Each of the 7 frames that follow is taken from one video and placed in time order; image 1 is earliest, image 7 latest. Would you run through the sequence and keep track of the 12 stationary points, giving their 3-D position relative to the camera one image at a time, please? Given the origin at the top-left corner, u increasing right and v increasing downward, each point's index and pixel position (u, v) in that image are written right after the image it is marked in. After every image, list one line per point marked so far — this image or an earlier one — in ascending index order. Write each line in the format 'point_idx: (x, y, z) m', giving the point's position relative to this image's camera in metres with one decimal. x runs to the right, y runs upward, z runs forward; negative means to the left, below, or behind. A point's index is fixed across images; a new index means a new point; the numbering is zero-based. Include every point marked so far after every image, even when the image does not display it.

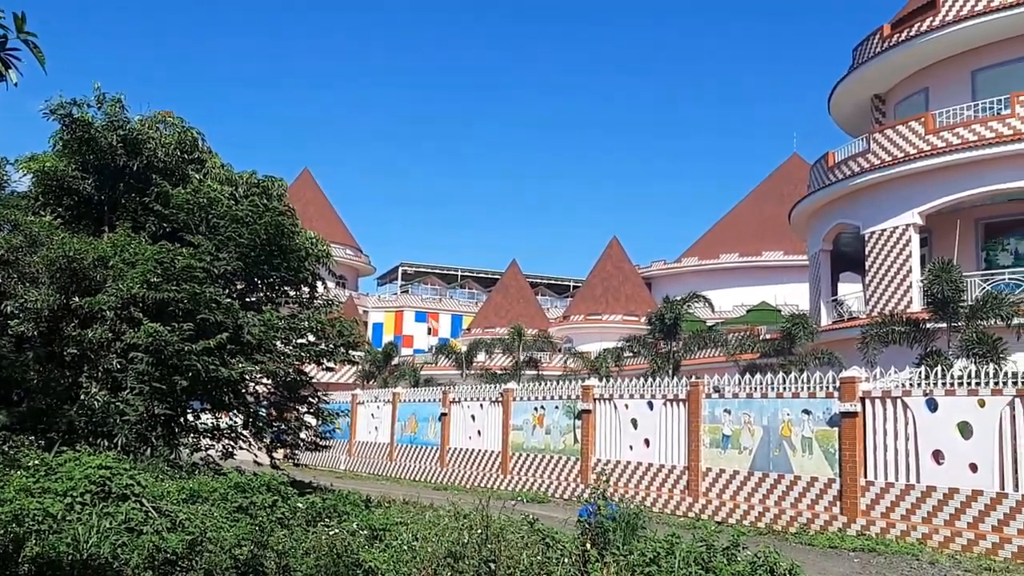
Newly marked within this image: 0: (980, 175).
0: (+10.1, +2.4, +19.7) m
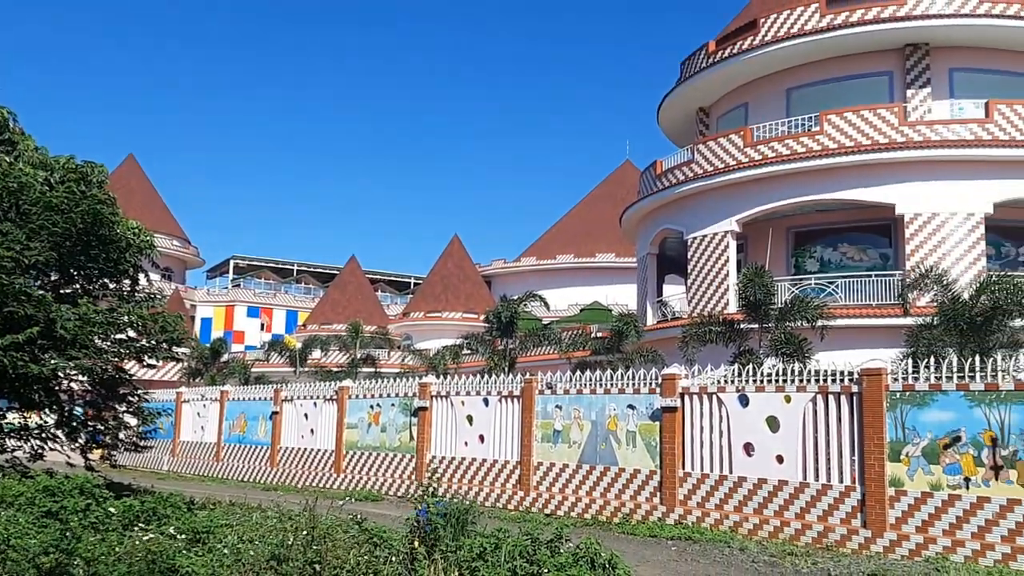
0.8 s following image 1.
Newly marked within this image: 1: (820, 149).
0: (+6.5, +2.3, +21.1) m
1: (+6.9, +3.2, +20.7) m
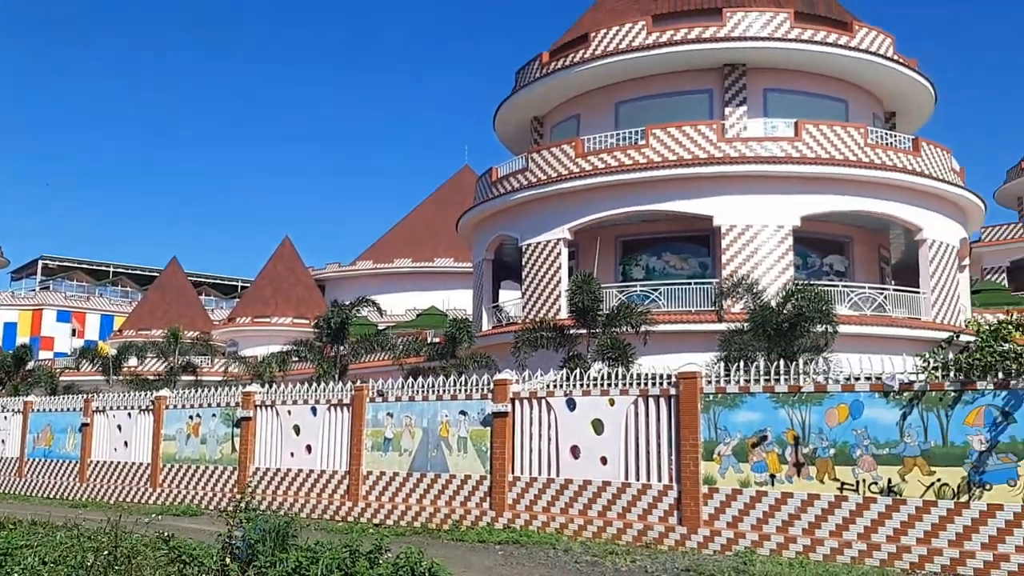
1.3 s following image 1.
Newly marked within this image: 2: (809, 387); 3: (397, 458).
0: (+2.6, +2.2, +21.9) m
1: (+3.1, +3.0, +21.5) m
2: (+4.1, -1.4, +12.3) m
3: (-2.0, -3.0, +16.0) m
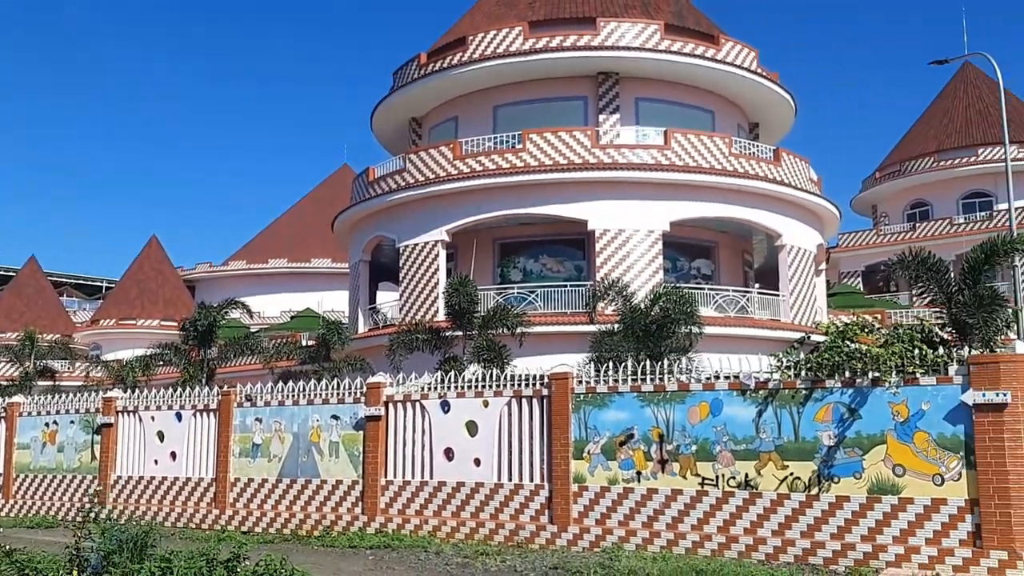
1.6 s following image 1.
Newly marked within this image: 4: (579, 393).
0: (-0.3, +2.1, +22.1) m
1: (+0.2, +2.9, +21.8) m
2: (+2.3, -1.4, +12.8) m
3: (-4.2, -3.0, +15.7) m
4: (+1.0, -1.5, +13.4) m
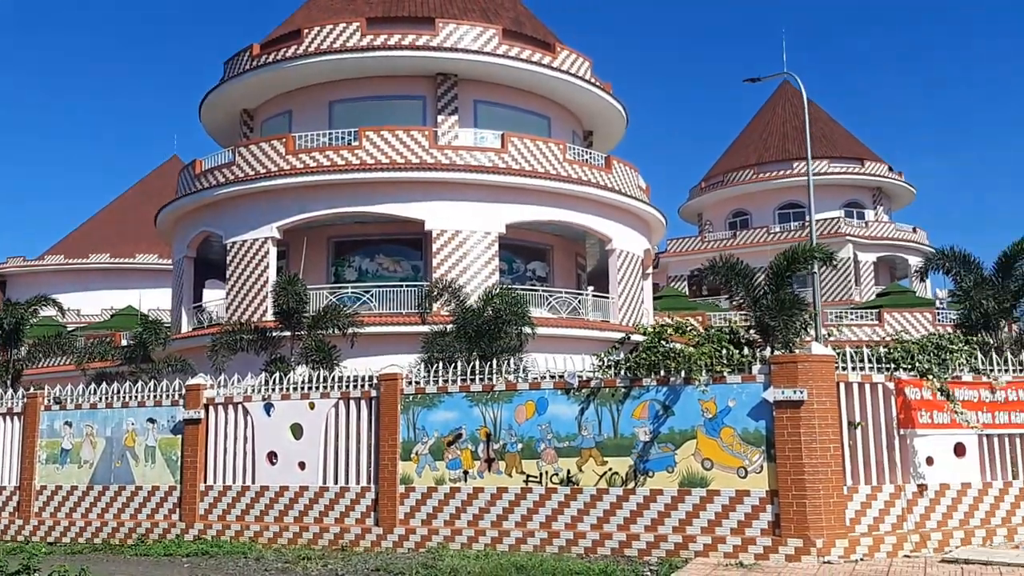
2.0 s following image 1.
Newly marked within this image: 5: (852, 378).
0: (-4.3, +2.2, +21.7) m
1: (-3.7, +3.0, +21.5) m
2: (-0.2, -1.4, +13.0) m
3: (-7.1, -3.0, +14.7) m
4: (-1.5, -1.6, +13.3) m
5: (+4.3, -1.1, +11.5) m
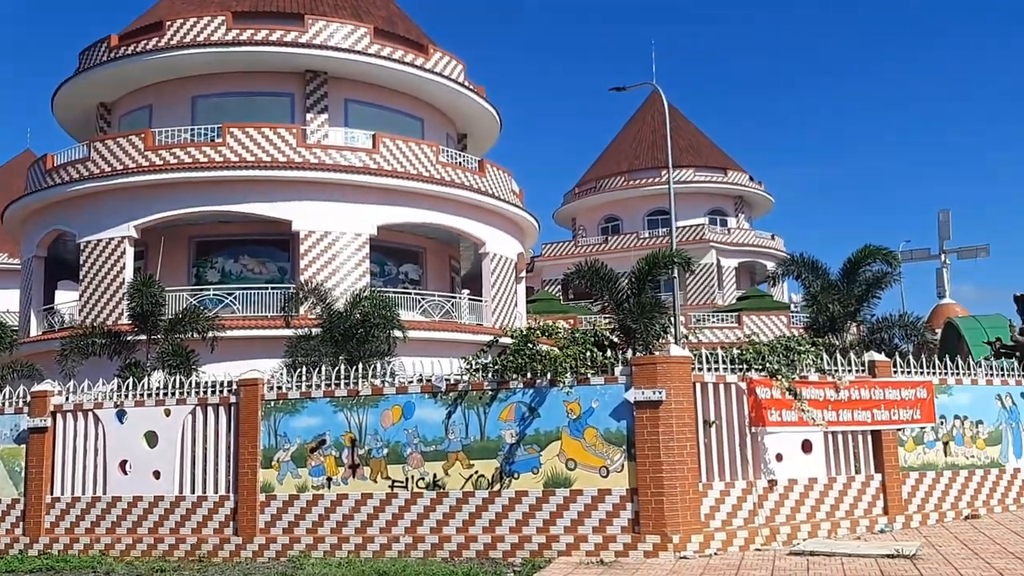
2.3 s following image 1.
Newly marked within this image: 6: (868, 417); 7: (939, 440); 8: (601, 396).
0: (-7.3, +2.1, +20.9) m
1: (-6.7, +2.9, +20.7) m
2: (-2.1, -1.4, +12.8) m
3: (-9.1, -3.0, +13.5) m
4: (-3.5, -1.6, +12.9) m
5: (+2.6, -1.2, +11.9) m
6: (+5.1, -1.8, +13.0) m
7: (+6.5, -2.3, +13.8) m
8: (+1.2, -1.4, +11.9) m
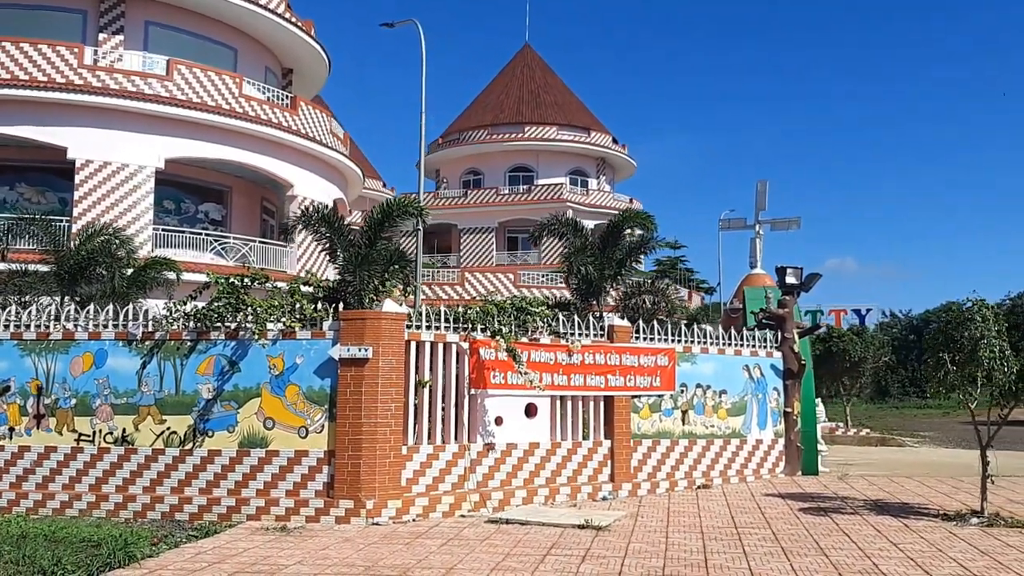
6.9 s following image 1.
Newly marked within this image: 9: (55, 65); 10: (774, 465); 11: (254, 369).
0: (-11.8, +3.6, +18.8) m
1: (-11.1, +4.4, +18.7) m
2: (-5.8, -0.6, +11.6) m
3: (-13.0, -1.7, +11.5) m
4: (-7.3, -0.7, +11.6) m
5: (-1.1, -0.6, +11.3) m
6: (+1.2, -1.3, +12.7) m
7: (+2.5, -1.8, +13.6) m
8: (-2.5, -0.8, +11.0) m
9: (-10.1, +4.9, +19.6) m
10: (+4.3, -2.9, +15.0) m
11: (-3.2, -1.0, +11.1) m
